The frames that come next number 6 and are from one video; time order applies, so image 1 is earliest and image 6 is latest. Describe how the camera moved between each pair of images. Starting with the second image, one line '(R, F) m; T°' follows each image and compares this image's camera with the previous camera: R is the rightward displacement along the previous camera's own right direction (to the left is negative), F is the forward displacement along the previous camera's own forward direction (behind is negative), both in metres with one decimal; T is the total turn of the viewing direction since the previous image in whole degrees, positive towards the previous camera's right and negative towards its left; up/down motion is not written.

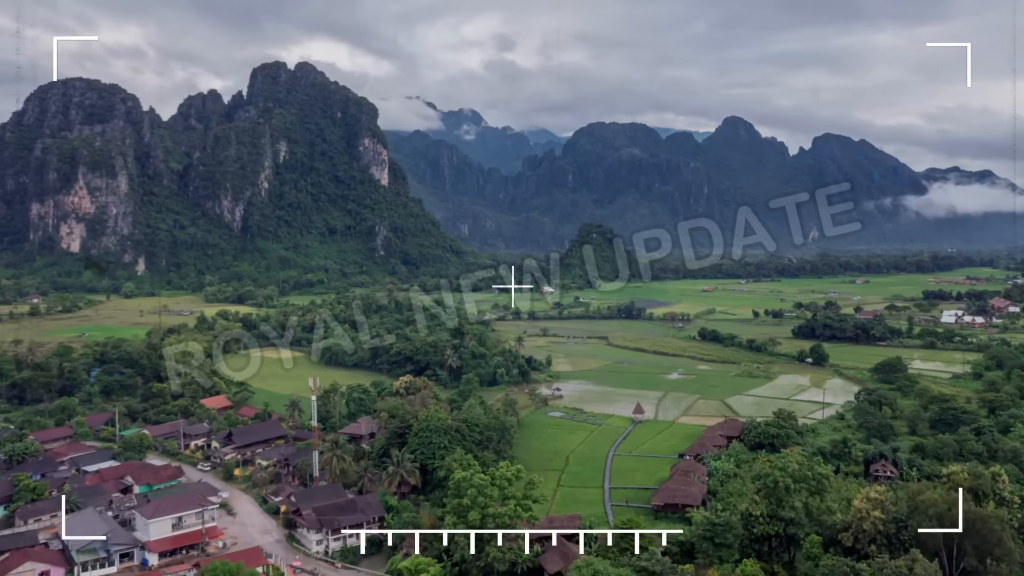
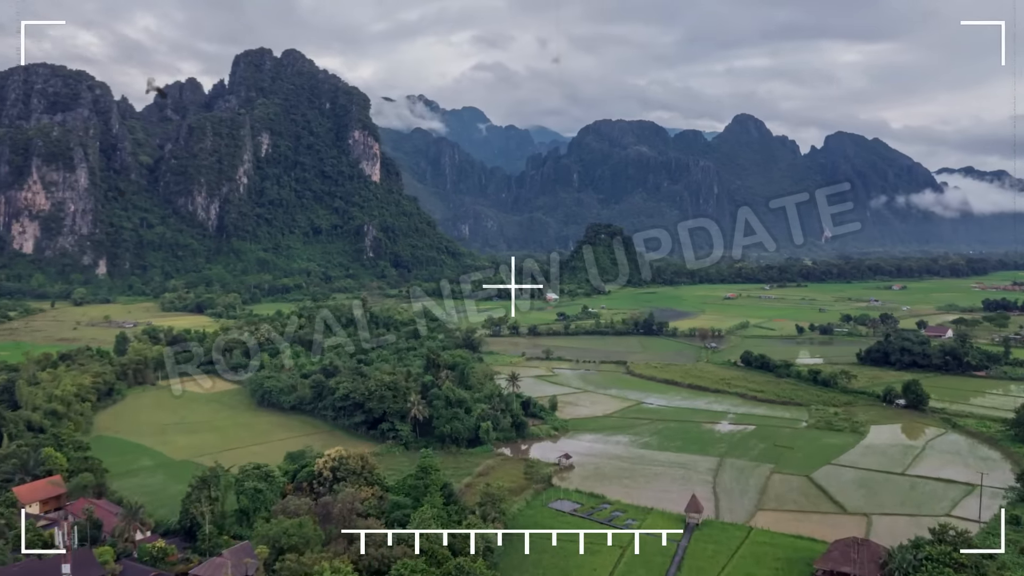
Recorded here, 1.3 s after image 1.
(+0.3, +7.5) m; 0°
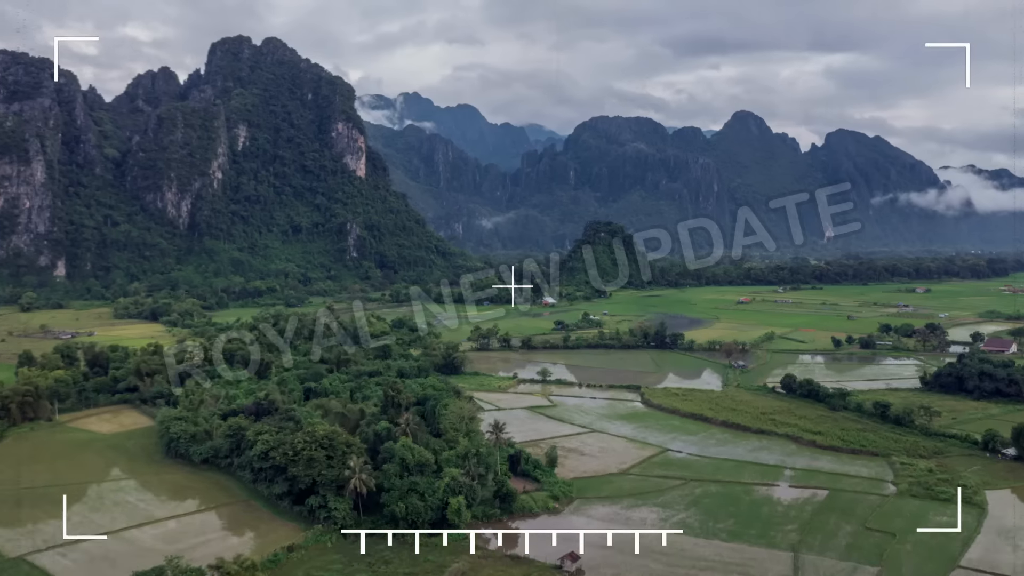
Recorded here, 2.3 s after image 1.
(+0.2, +5.4) m; 0°
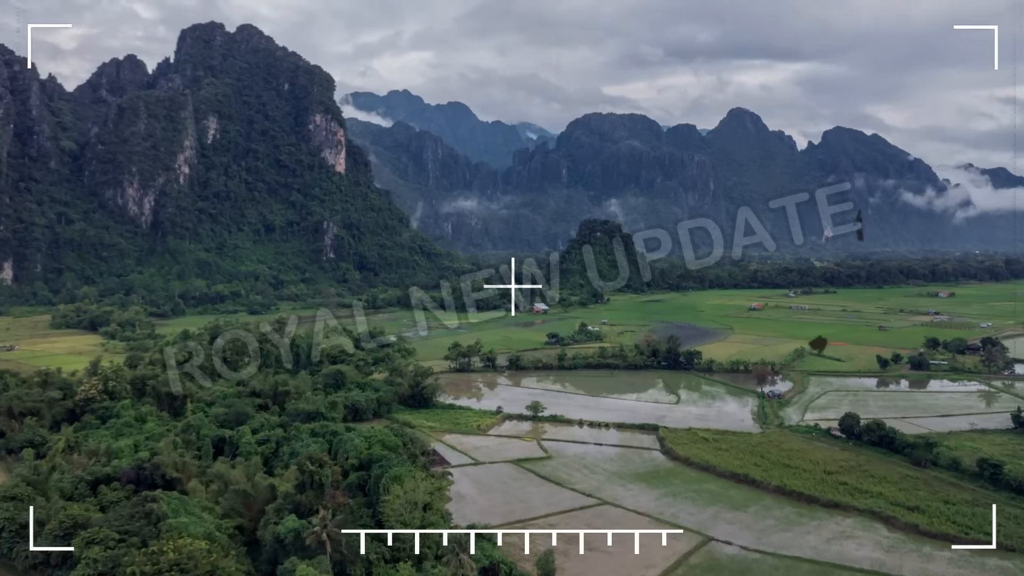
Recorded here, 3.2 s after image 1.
(+0.2, +5.3) m; 0°
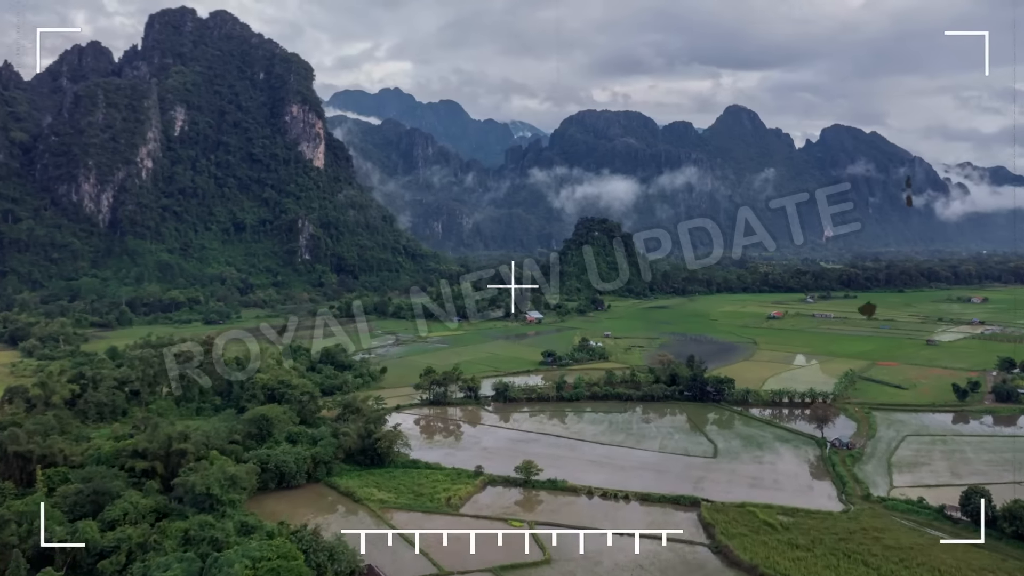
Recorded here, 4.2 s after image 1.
(+0.1, +5.6) m; 0°
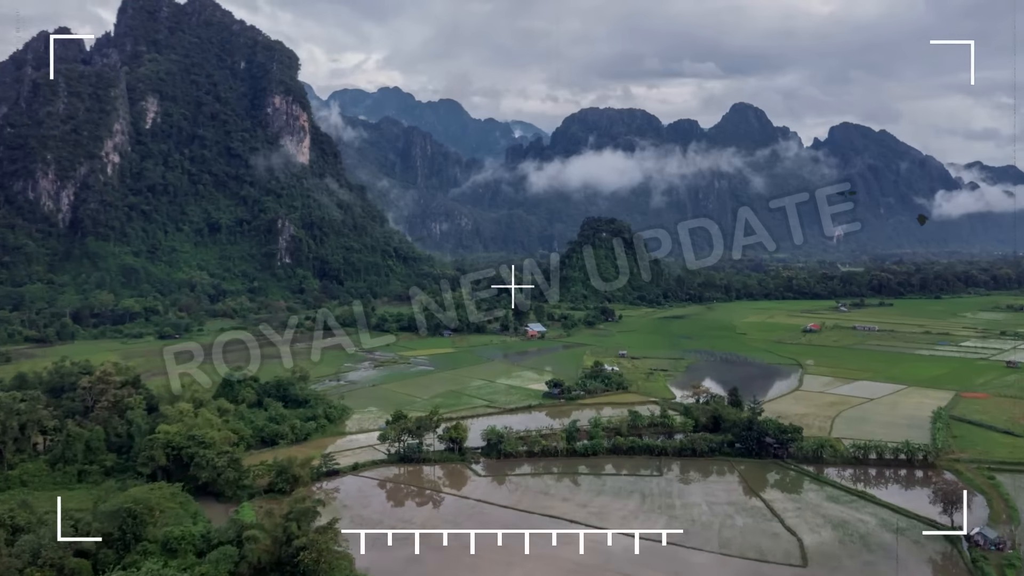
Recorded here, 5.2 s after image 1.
(+0.1, +5.6) m; 0°
